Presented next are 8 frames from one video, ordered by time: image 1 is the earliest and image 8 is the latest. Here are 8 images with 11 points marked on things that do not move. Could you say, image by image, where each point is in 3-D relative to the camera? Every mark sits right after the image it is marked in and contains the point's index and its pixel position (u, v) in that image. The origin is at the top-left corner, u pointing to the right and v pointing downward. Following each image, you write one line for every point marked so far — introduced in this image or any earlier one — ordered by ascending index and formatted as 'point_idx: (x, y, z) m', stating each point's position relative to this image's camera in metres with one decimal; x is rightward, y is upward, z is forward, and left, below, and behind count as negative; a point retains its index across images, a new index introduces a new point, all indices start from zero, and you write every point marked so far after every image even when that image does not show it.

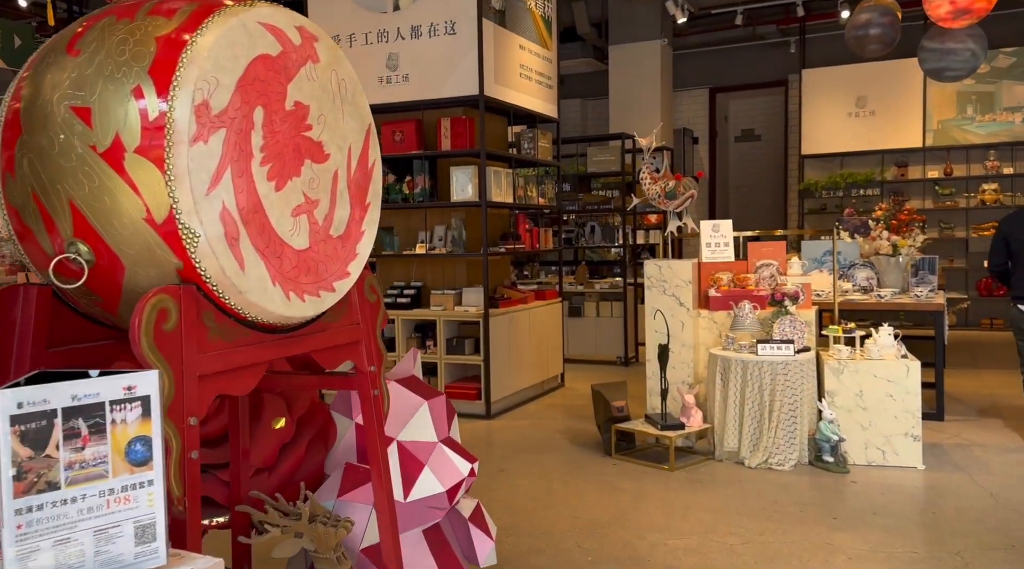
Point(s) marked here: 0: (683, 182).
0: (+1.2, +0.7, +5.4) m
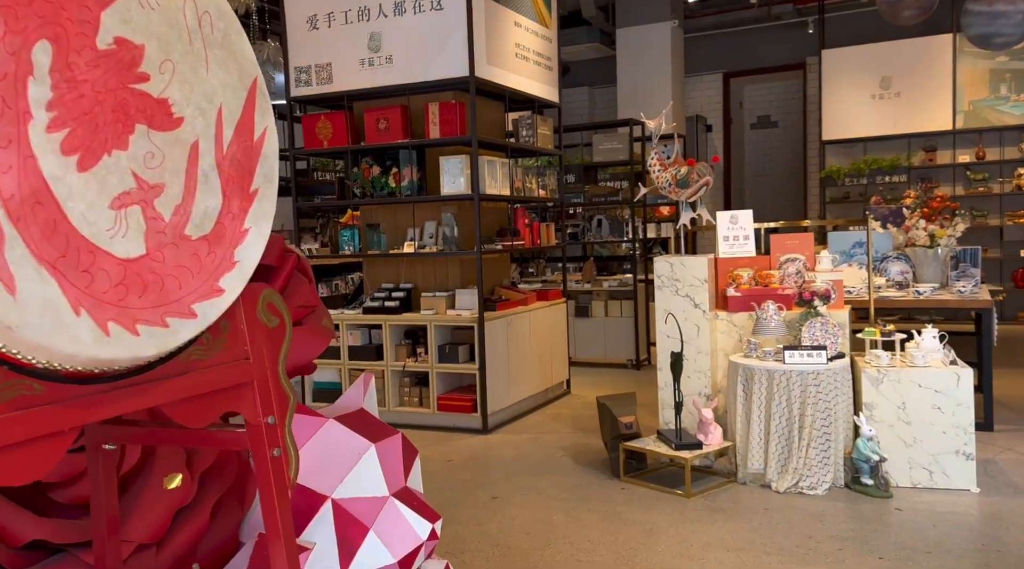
0: (+1.1, +0.7, +4.8) m
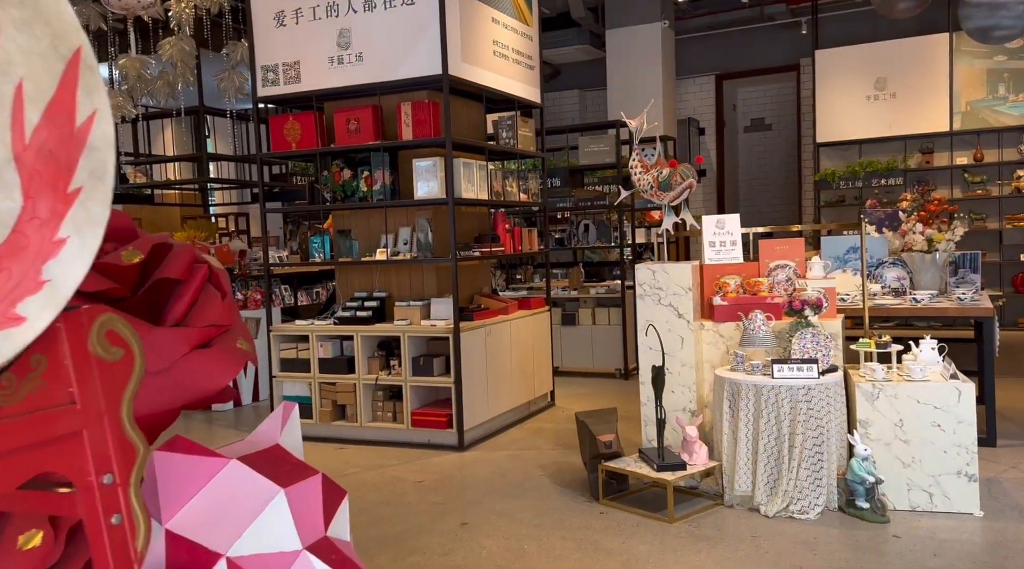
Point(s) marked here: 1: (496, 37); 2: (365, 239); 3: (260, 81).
0: (+1.0, +0.7, +4.5) m
1: (-0.1, +1.9, +5.9) m
2: (-1.1, +0.3, +5.9) m
3: (-1.9, +1.5, +5.8) m
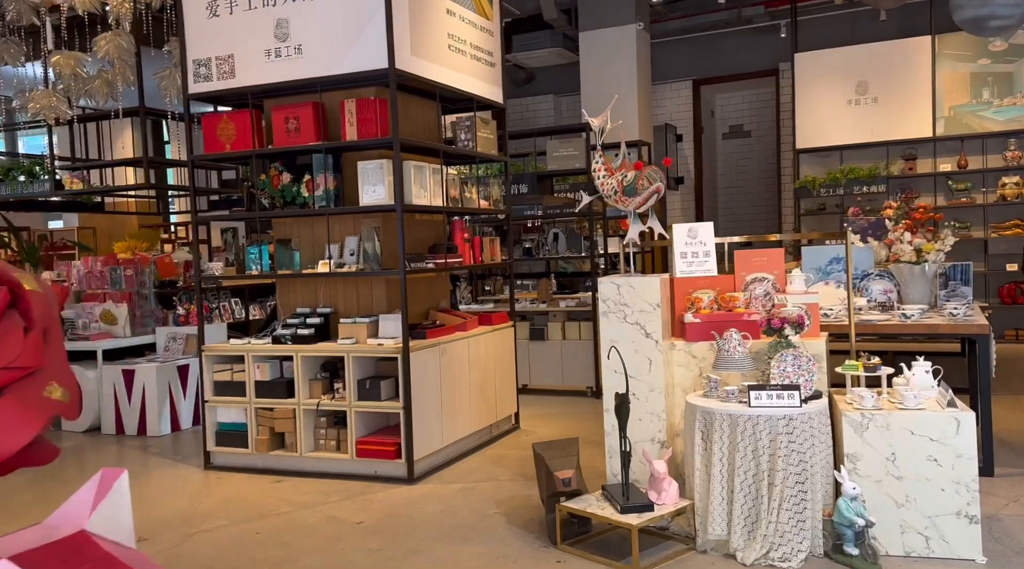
0: (+0.7, +0.6, +4.1) m
1: (-0.4, +1.8, +5.4) m
2: (-1.4, +0.2, +5.4) m
3: (-2.2, +1.4, +5.3) m
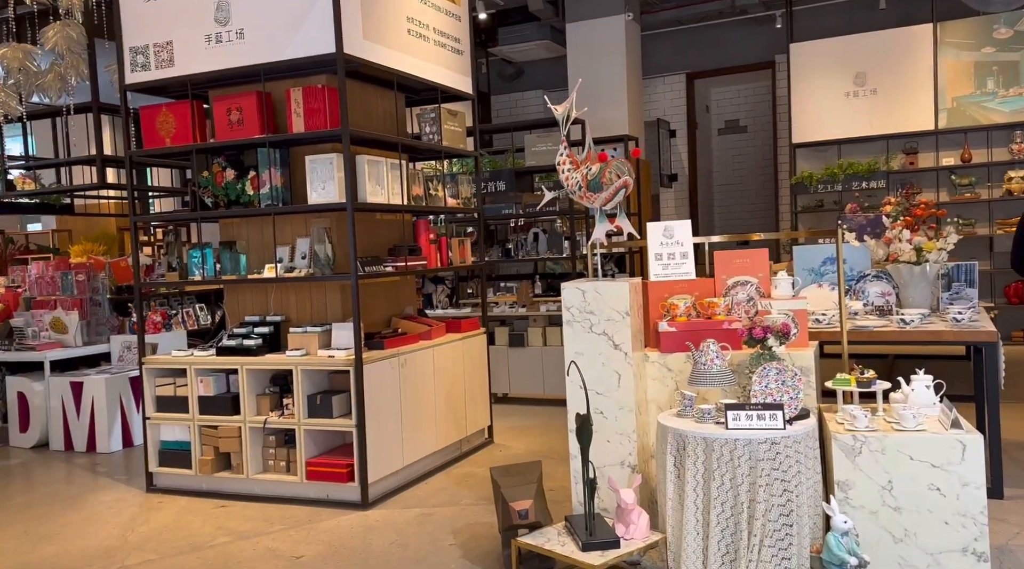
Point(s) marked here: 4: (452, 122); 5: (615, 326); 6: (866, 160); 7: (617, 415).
0: (+0.5, +0.6, +3.6) m
1: (-0.6, +1.7, +5.0) m
2: (-1.6, +0.2, +5.0) m
3: (-2.4, +1.3, +4.9) m
4: (-0.4, +1.1, +5.6) m
5: (+0.5, -0.2, +3.6) m
6: (+4.2, +1.5, +9.3) m
7: (+0.5, -0.6, +3.6) m
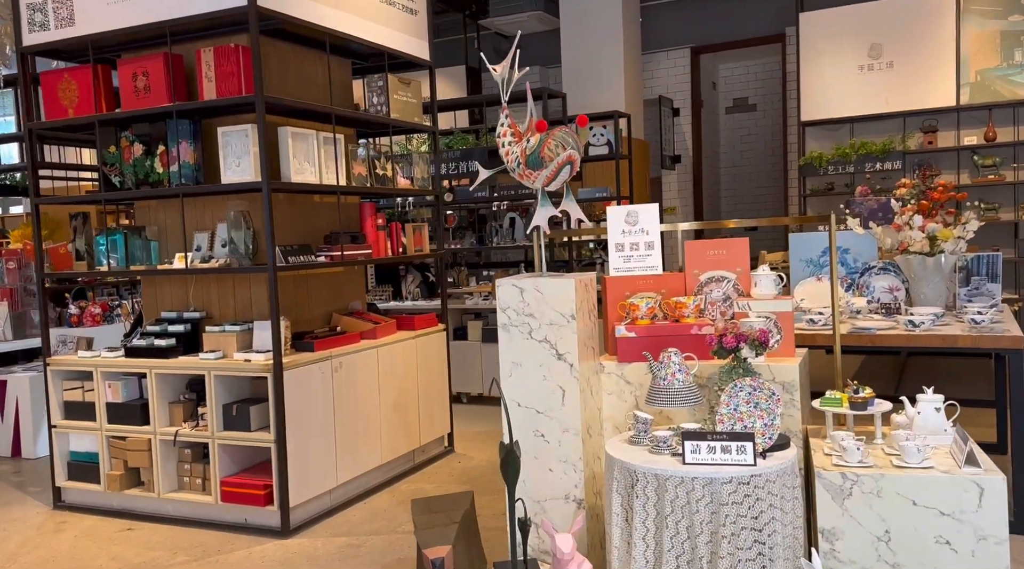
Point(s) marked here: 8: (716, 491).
0: (+0.2, +0.6, +3.0) m
1: (-0.9, +1.8, +4.4) m
2: (-1.9, +0.2, +4.4) m
3: (-2.6, +1.4, +4.3) m
4: (-0.7, +1.2, +4.9) m
5: (+0.2, -0.2, +3.0) m
6: (+4.0, +1.6, +8.6) m
7: (+0.2, -0.6, +3.0) m
8: (+0.6, -0.6, +2.5) m
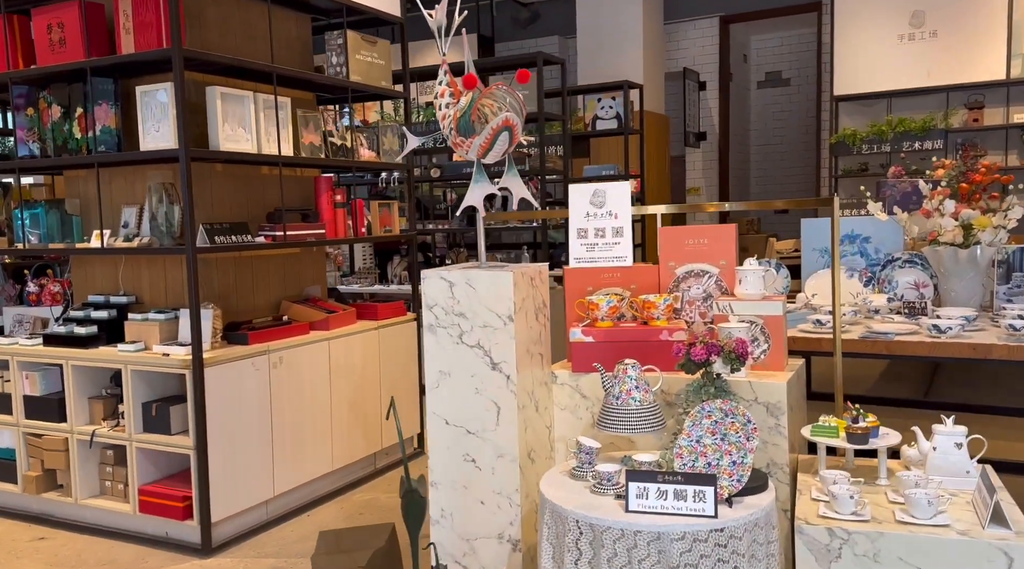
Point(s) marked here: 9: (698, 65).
0: (-0.1, +0.6, +2.5) m
1: (-1.0, +1.8, +3.9) m
2: (-2.0, +0.3, +3.9) m
3: (-2.8, +1.5, +3.8) m
4: (-0.8, +1.3, +4.4) m
5: (-0.1, -0.2, +2.5) m
6: (+4.1, +1.7, +7.9) m
7: (-0.1, -0.6, +2.5) m
8: (+0.4, -0.7, +2.0) m
9: (+2.5, +3.0, +10.6) m
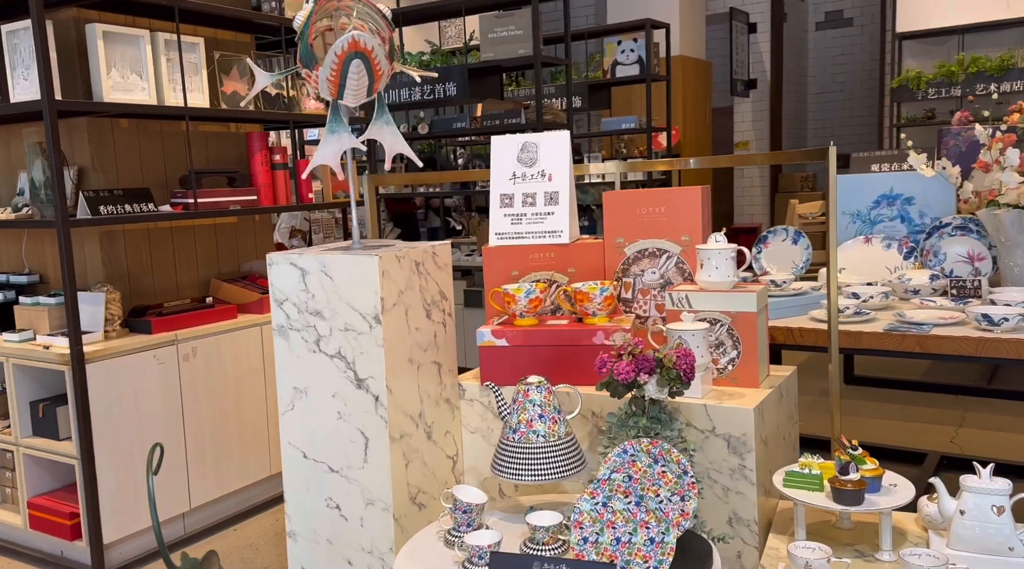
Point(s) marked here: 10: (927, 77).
0: (-0.4, +0.6, +1.8) m
1: (-1.3, +1.9, +3.2) m
2: (-2.2, +0.4, +3.4) m
3: (-3.0, +1.6, +3.3) m
4: (-1.0, +1.4, +3.7) m
5: (-0.4, -0.1, +1.8) m
6: (+4.2, +2.0, +6.8) m
7: (-0.4, -0.5, +1.9) m
8: (0.0, -0.6, +1.3) m
9: (+2.8, +3.5, +9.6) m
10: (+3.5, +1.8, +6.8) m
